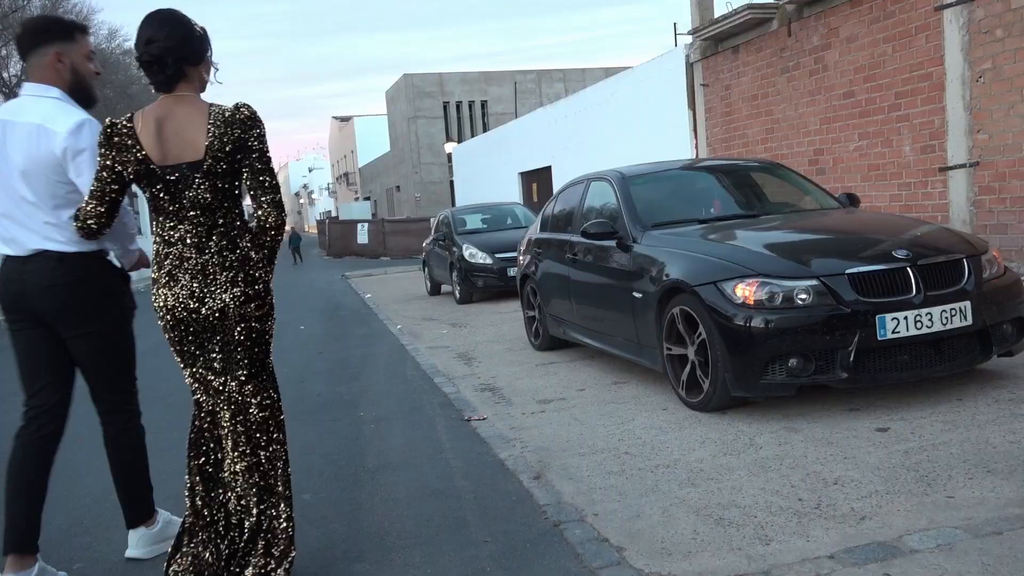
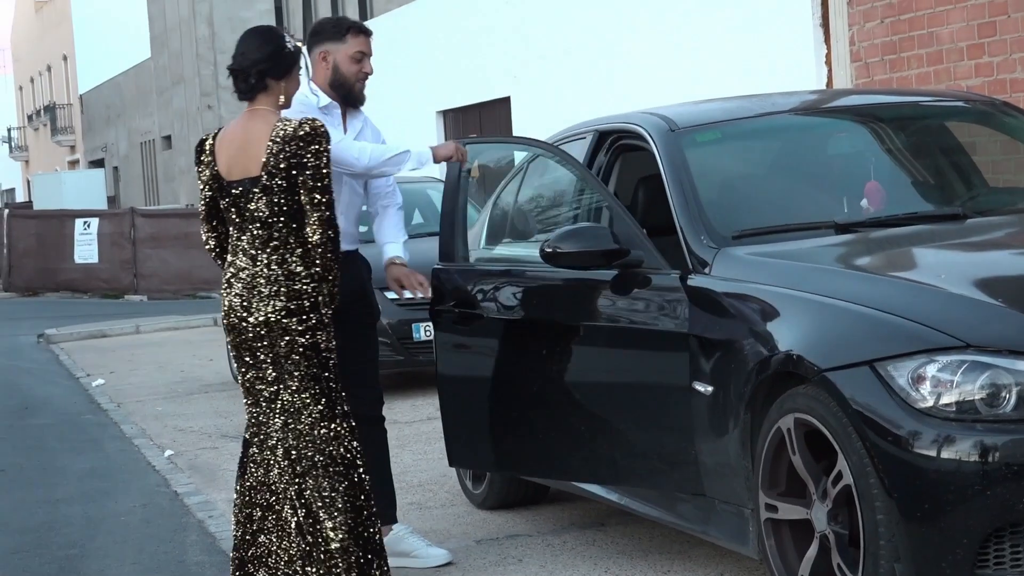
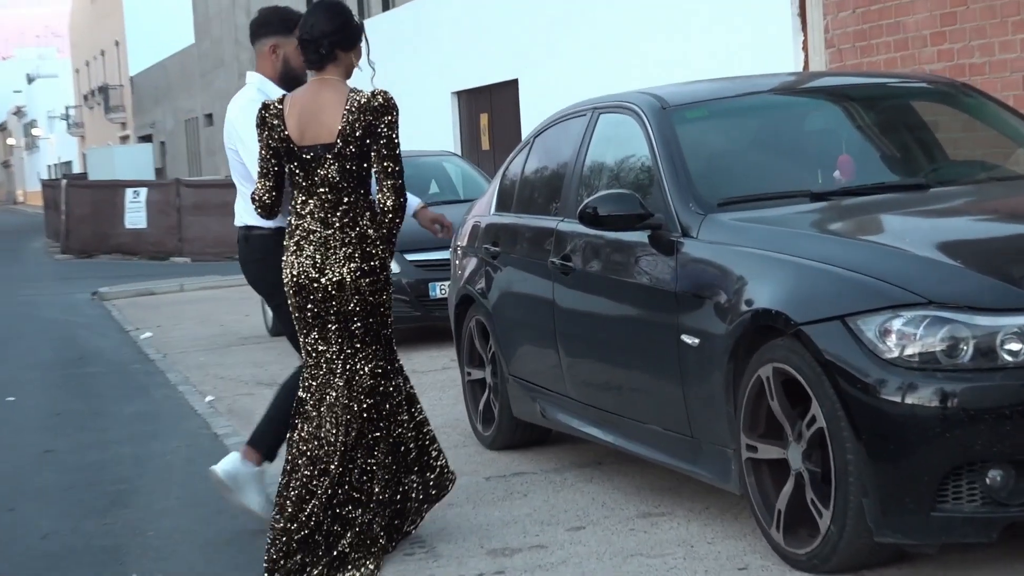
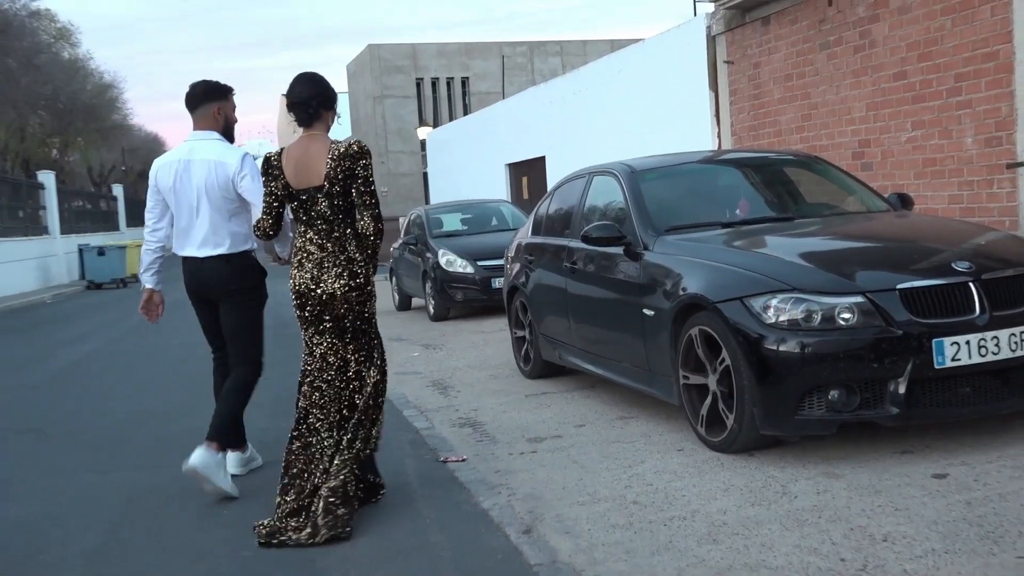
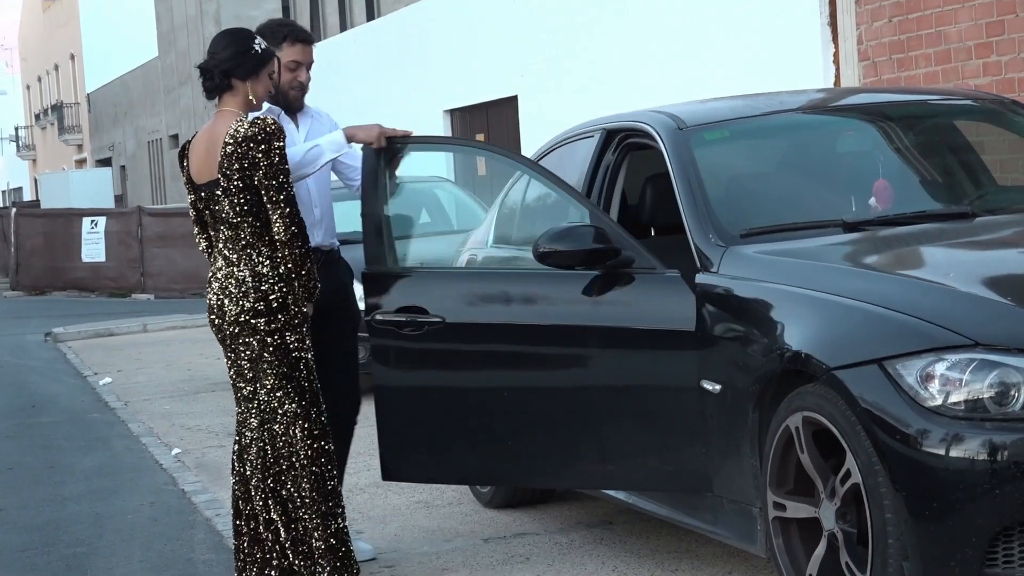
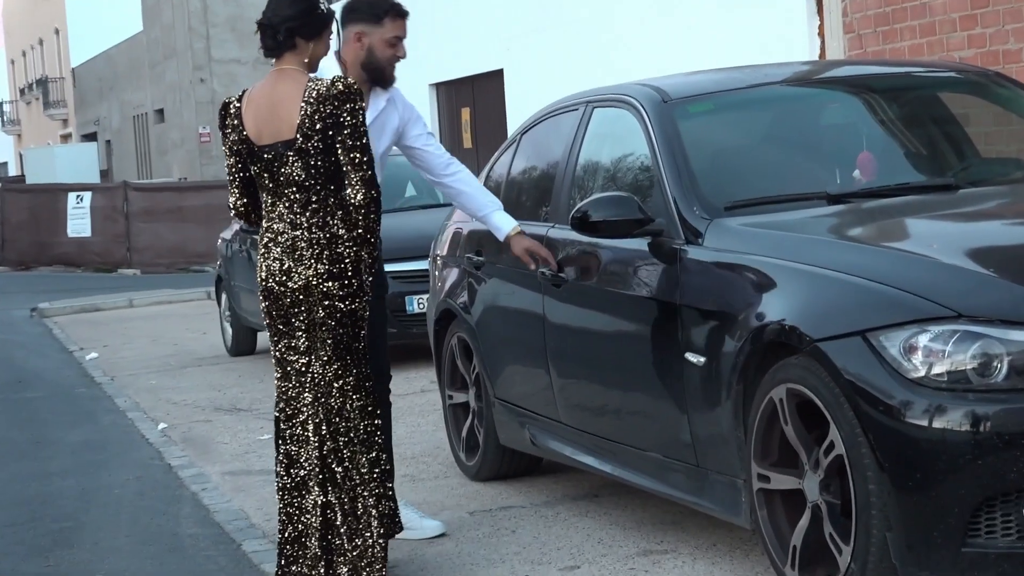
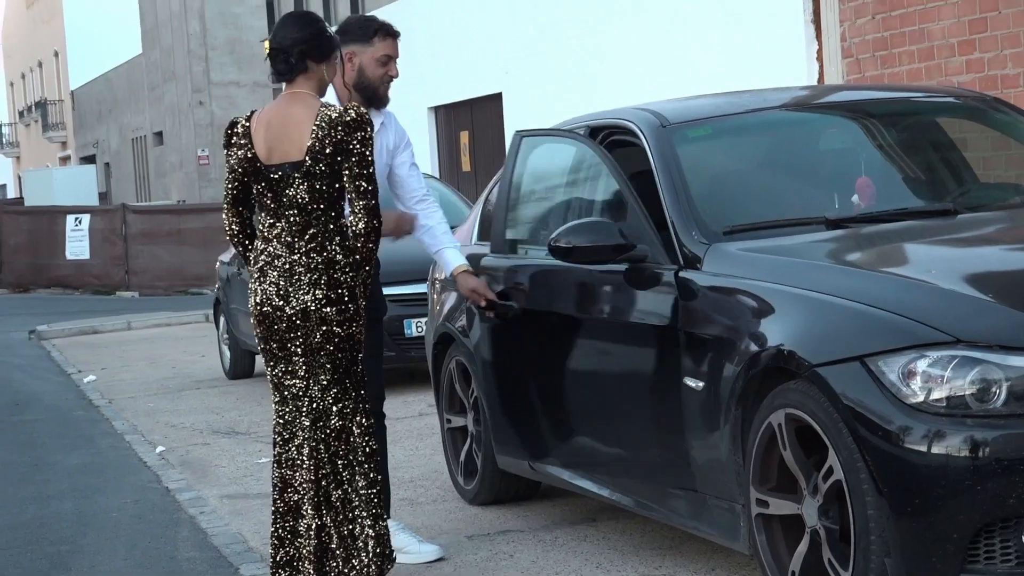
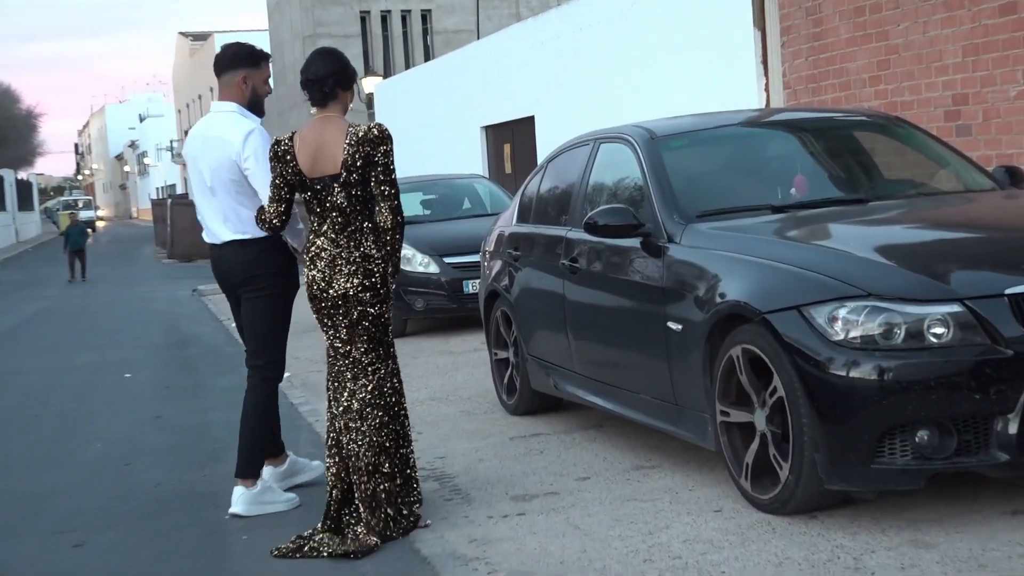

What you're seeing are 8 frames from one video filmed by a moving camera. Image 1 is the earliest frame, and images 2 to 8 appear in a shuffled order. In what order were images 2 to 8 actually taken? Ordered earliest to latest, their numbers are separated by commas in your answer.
4, 8, 3, 6, 7, 2, 5
